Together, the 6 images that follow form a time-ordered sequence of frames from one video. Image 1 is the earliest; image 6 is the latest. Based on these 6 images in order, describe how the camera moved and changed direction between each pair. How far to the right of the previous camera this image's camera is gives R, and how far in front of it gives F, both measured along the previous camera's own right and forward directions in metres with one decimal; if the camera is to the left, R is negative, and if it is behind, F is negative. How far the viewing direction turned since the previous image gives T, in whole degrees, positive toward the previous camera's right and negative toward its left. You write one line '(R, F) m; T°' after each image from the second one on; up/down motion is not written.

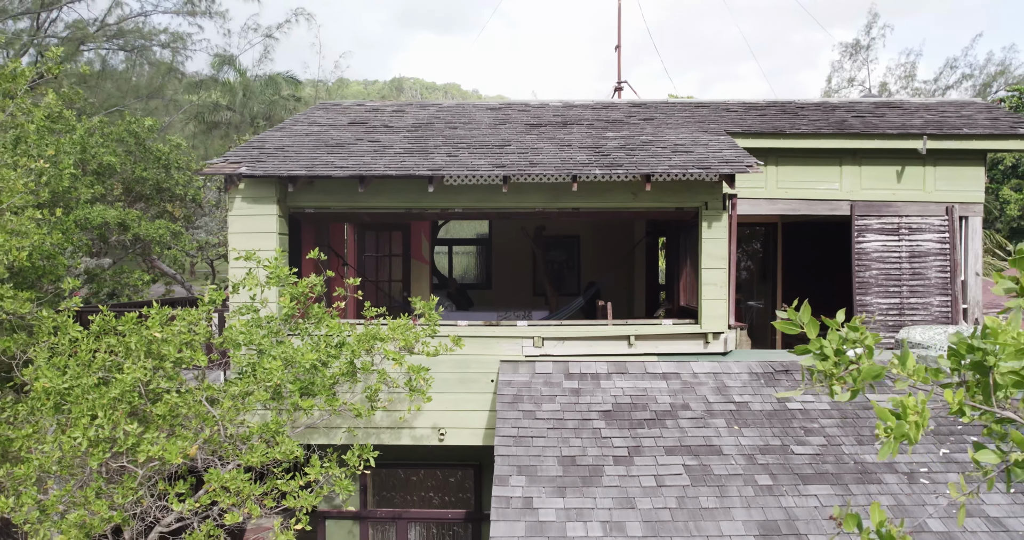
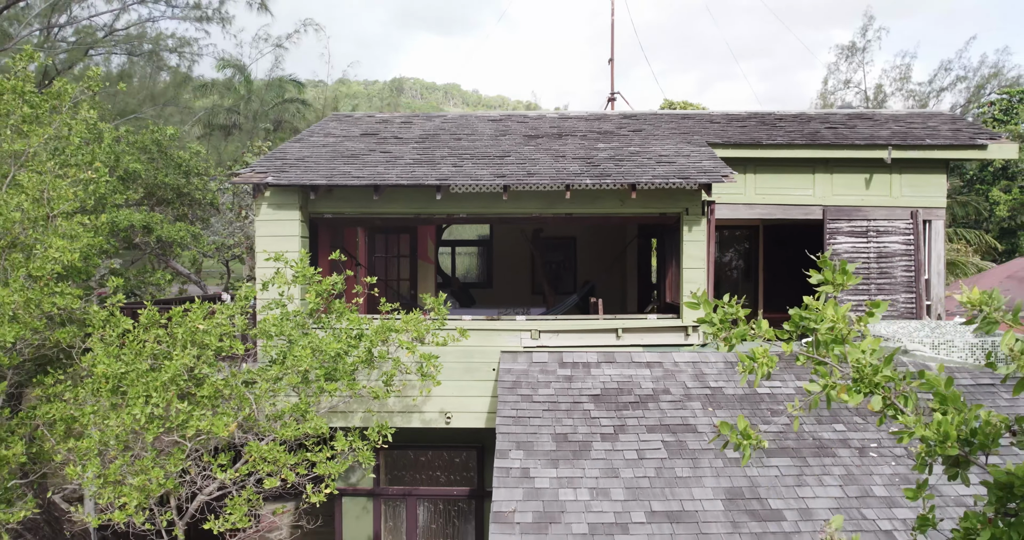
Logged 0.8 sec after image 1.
(0.0, -0.7) m; 0°
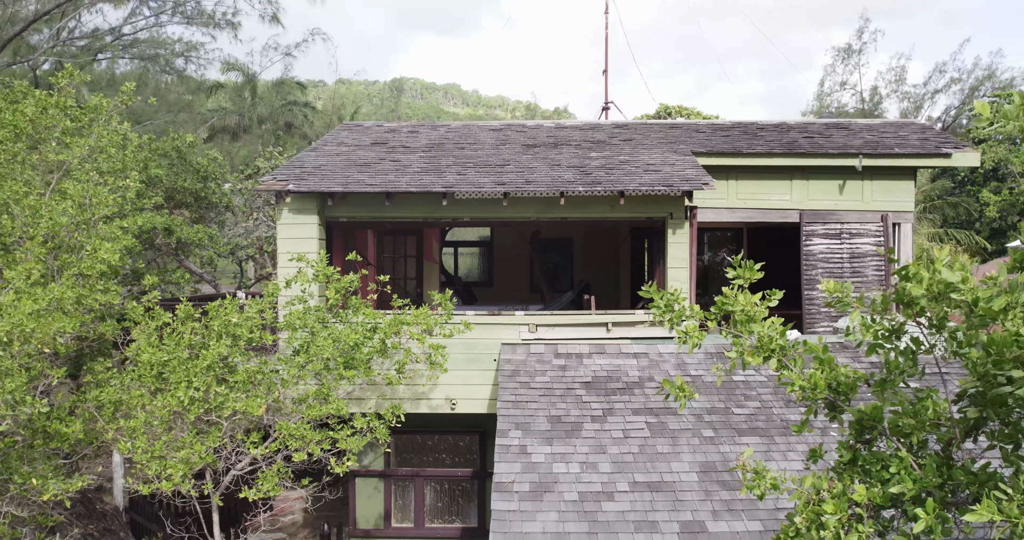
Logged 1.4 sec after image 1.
(0.0, -0.7) m; 0°
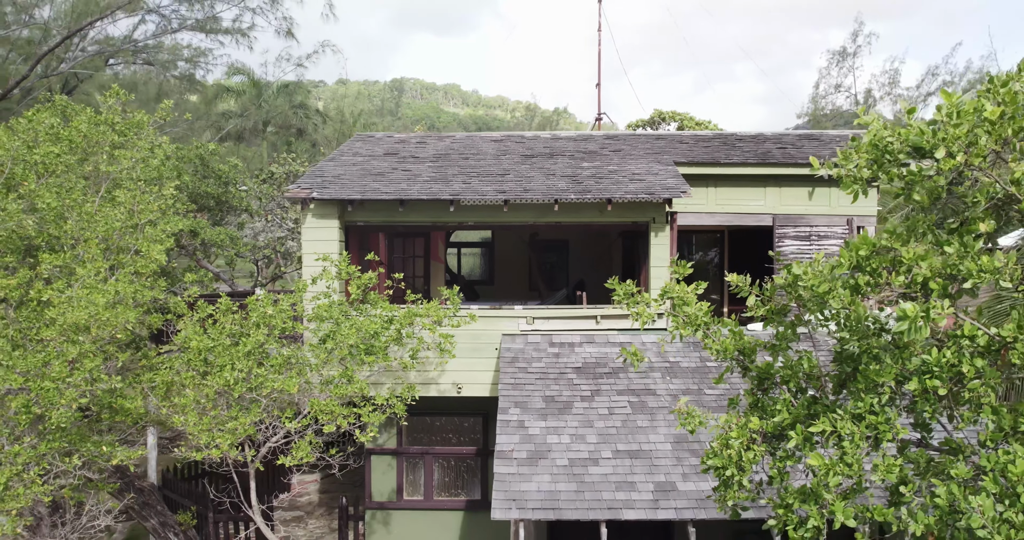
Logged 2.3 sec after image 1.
(0.0, -1.0) m; 0°
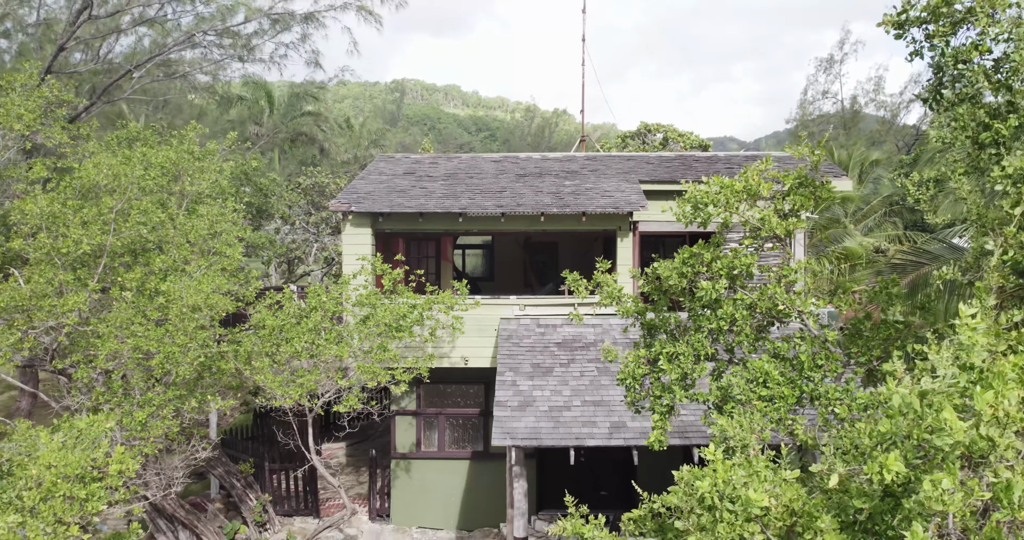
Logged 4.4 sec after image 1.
(+0.1, -2.4) m; 0°
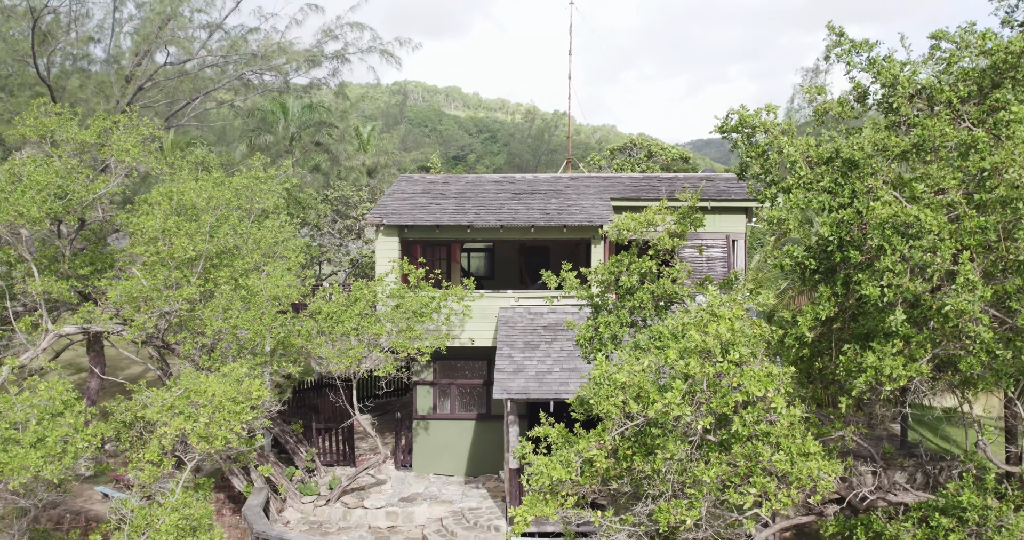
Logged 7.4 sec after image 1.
(+0.1, -3.1) m; 0°
